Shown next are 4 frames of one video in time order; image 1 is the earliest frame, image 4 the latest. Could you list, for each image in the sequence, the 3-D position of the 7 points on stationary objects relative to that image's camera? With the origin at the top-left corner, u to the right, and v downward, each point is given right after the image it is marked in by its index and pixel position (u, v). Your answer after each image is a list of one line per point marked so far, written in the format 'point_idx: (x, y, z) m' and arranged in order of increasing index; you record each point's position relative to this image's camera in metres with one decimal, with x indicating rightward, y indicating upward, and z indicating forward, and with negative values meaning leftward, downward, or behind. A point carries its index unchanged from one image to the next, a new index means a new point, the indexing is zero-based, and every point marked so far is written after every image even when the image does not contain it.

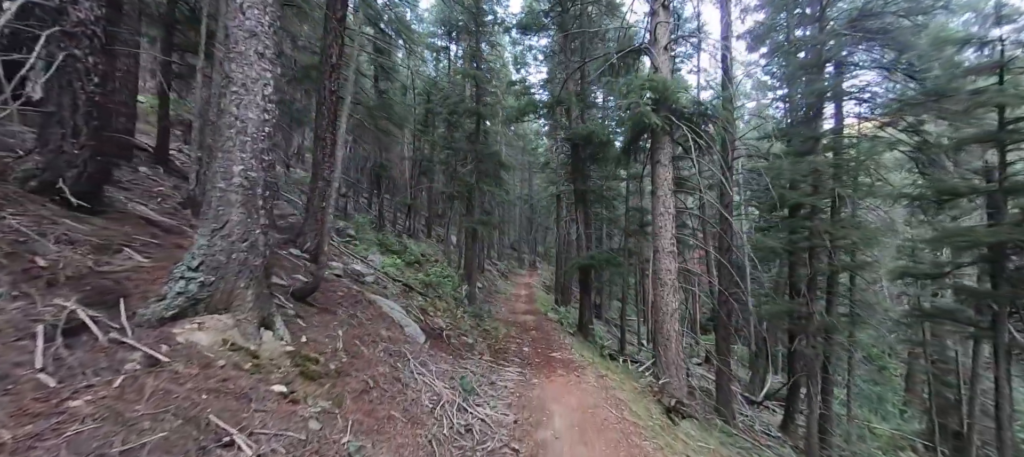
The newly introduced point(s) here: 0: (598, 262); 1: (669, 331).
0: (+2.9, -1.1, +13.3) m
1: (+2.7, -1.8, +6.9) m
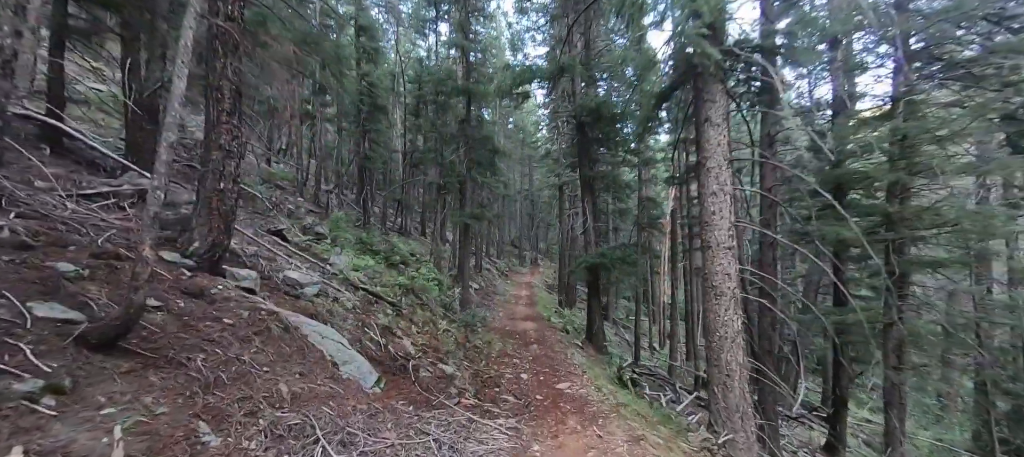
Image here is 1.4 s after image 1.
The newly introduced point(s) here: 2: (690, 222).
0: (+2.7, -0.9, +11.2) m
1: (+2.6, -1.6, +4.8) m
2: (+6.6, +0.2, +15.0) m
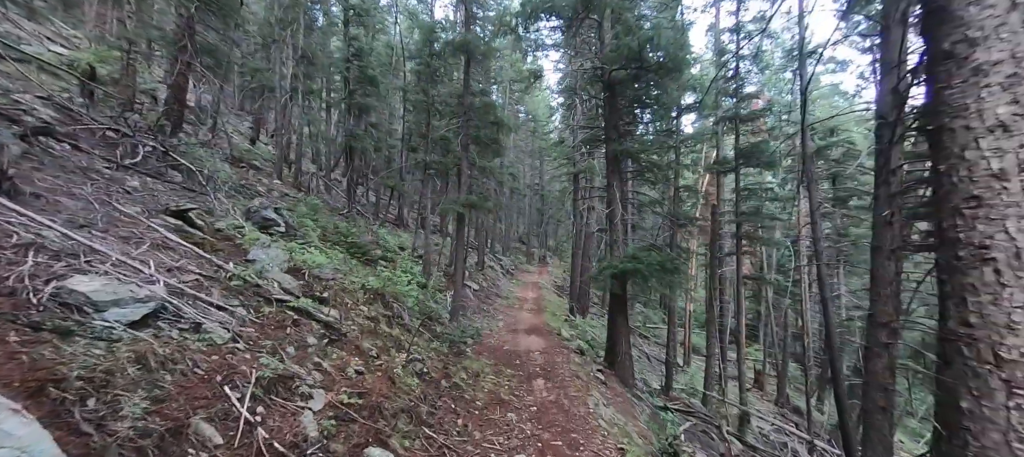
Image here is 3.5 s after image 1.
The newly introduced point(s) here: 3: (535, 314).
0: (+2.8, -0.8, +8.4) m
1: (+2.5, -1.5, +2.0) m
2: (+6.7, +0.3, +12.1) m
3: (+0.9, -3.3, +15.5) m
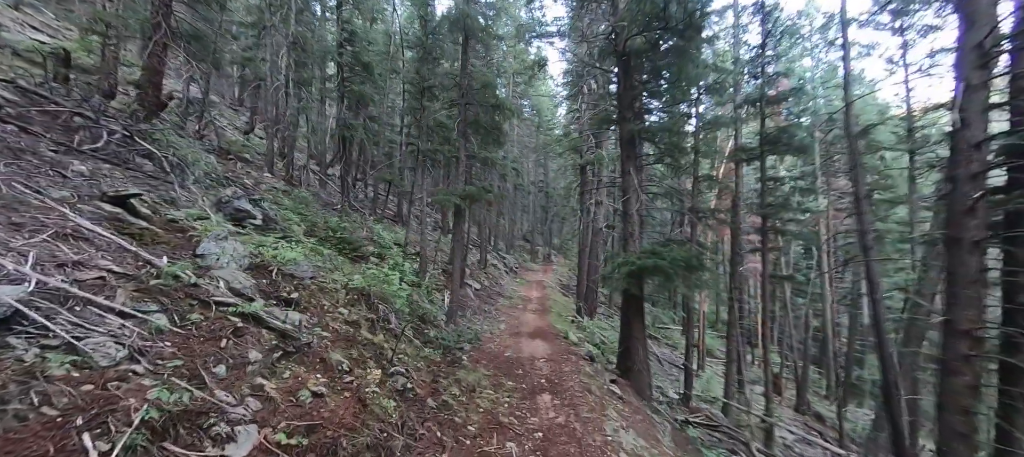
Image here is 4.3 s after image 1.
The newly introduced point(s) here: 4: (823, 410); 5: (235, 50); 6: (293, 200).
0: (+2.8, -0.6, +7.3) m
1: (+2.4, -1.4, +0.9) m
2: (+6.8, +0.5, +11.0) m
3: (+1.0, -3.1, +14.5) m
4: (+13.4, -7.8, +17.5) m
5: (-11.6, +7.5, +17.0) m
6: (-7.2, +1.0, +13.4) m
